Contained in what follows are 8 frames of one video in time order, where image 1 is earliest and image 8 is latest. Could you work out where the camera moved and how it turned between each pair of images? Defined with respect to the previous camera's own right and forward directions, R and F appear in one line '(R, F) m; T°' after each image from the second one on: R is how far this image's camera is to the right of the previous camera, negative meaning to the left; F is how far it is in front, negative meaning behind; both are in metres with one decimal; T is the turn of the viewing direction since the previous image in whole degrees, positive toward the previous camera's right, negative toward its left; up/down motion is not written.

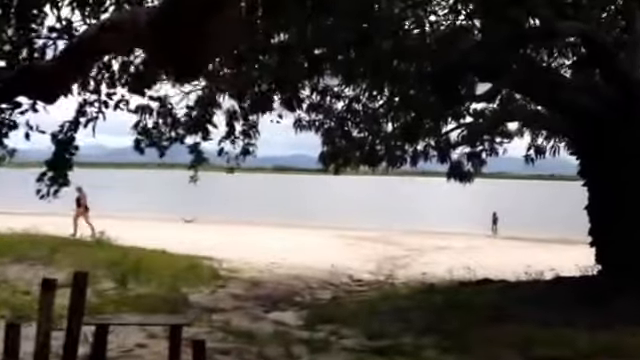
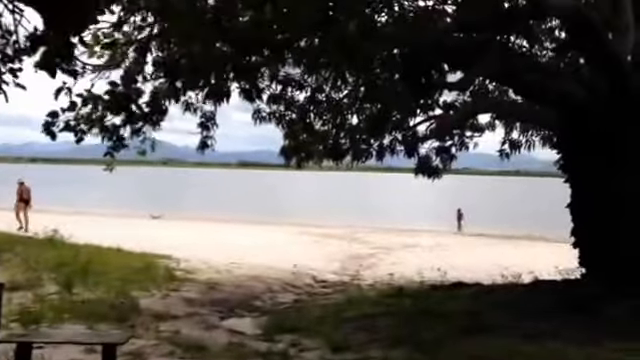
(+0.1, +0.9) m; +3°
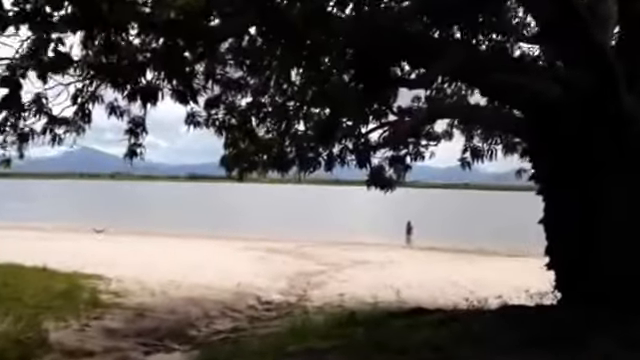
(+0.1, +1.3) m; +4°
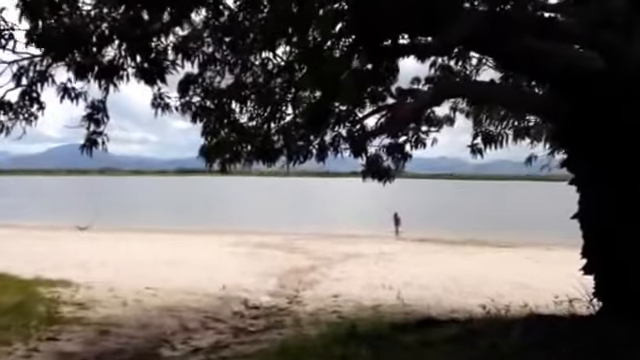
(0.0, +1.6) m; +1°
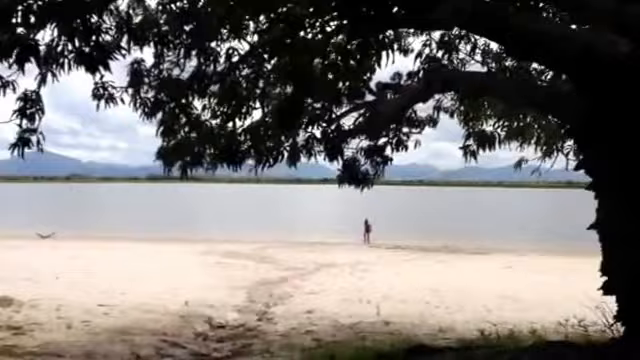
(0.0, +1.3) m; +2°
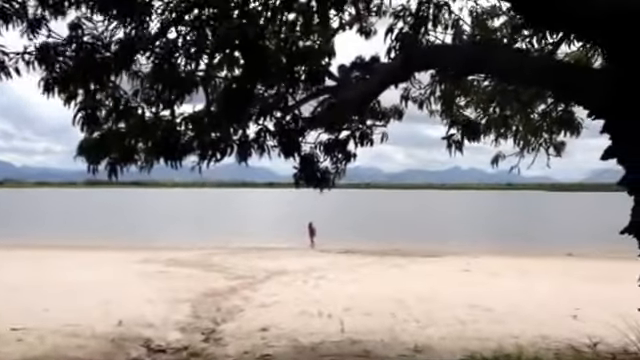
(-0.1, +1.7) m; +4°
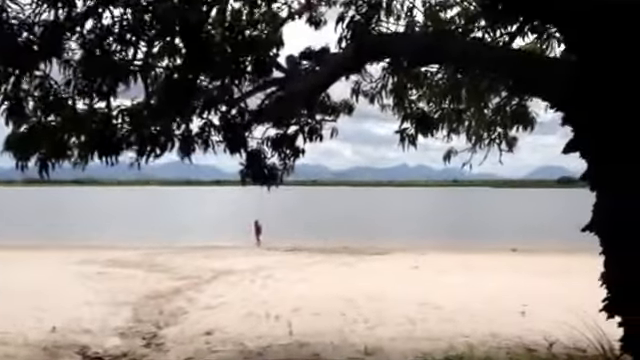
(0.0, +0.4) m; +4°
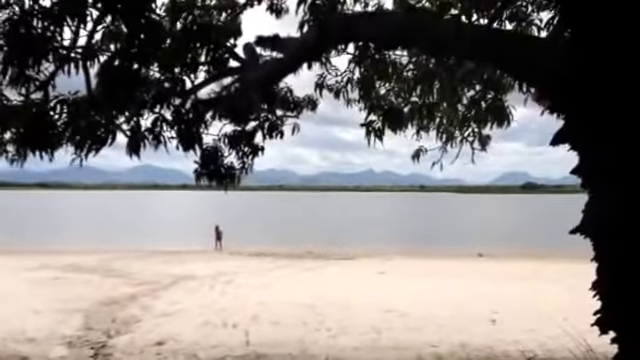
(+0.1, +0.7) m; +3°
